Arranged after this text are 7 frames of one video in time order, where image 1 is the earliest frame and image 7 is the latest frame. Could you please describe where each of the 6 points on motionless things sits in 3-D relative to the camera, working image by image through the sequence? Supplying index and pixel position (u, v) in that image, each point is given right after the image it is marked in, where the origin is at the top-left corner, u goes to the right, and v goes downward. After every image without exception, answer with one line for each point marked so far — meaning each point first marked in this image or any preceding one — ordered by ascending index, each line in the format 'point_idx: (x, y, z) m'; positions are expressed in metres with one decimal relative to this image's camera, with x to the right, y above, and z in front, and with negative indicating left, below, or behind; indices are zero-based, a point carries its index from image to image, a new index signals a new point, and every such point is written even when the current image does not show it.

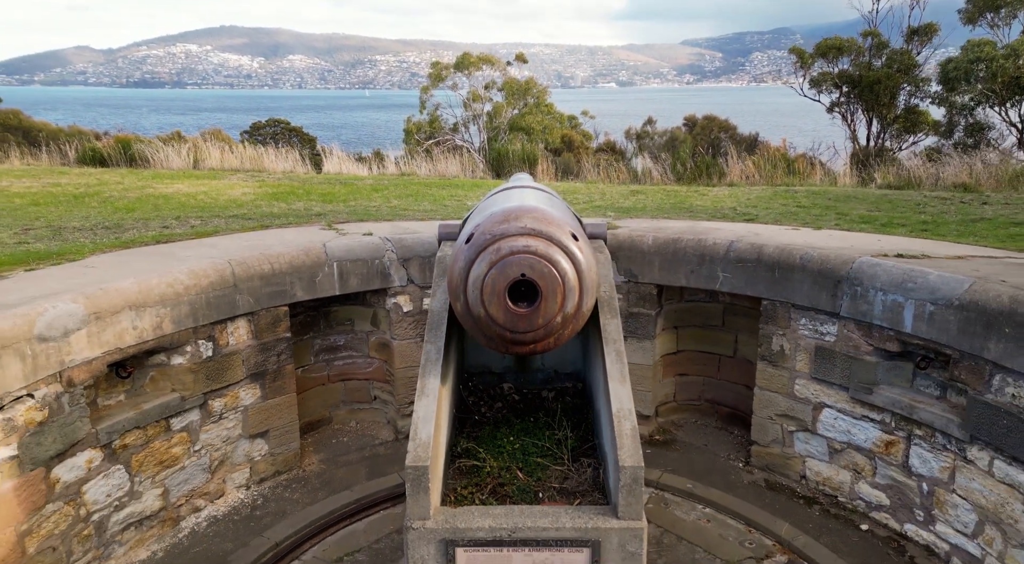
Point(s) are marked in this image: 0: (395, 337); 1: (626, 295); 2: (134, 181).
0: (-0.6, -0.3, +3.6) m
1: (+0.6, -0.1, +3.6) m
2: (-3.9, +1.1, +7.3) m
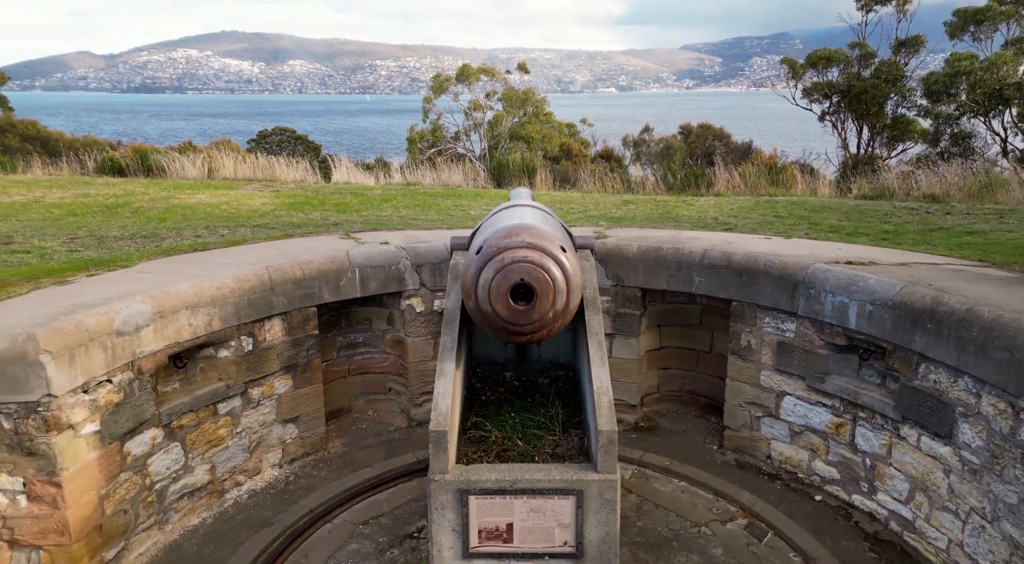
0: (-0.6, -0.3, +4.1) m
1: (+0.6, -0.1, +4.0) m
2: (-3.9, +1.0, +7.8) m
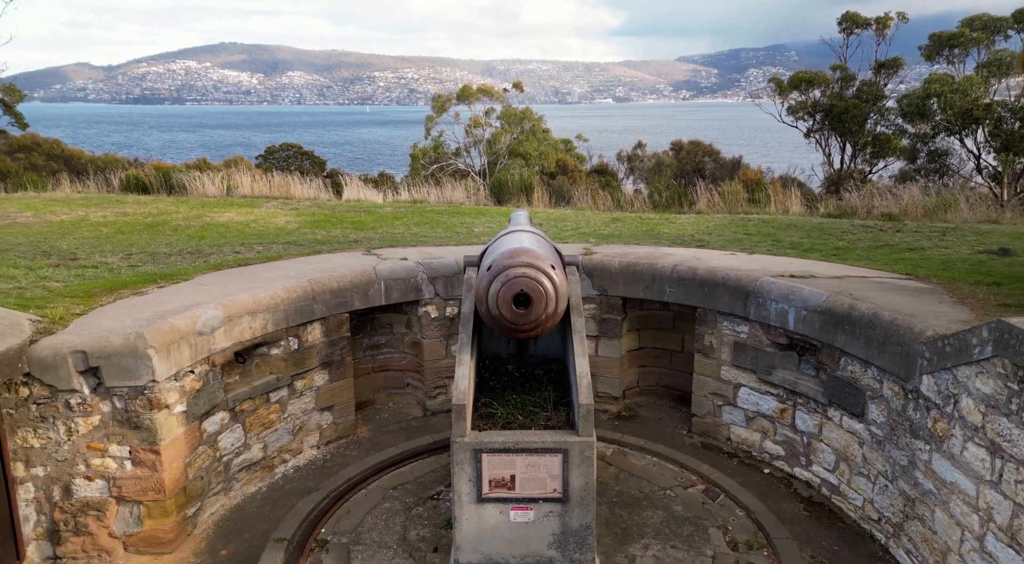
0: (-0.6, -0.4, +4.8) m
1: (+0.6, -0.1, +4.8) m
2: (-3.9, +0.9, +8.5) m
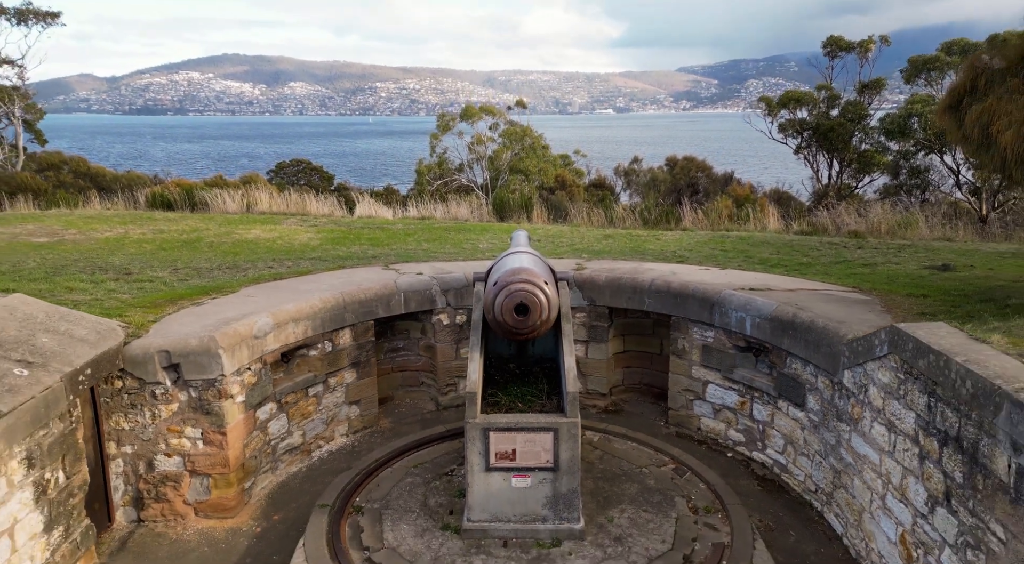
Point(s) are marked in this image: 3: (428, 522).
0: (-0.6, -0.5, +5.5) m
1: (+0.6, -0.2, +5.5) m
2: (-3.9, +0.7, +9.3) m
3: (-0.5, -1.3, +3.9) m
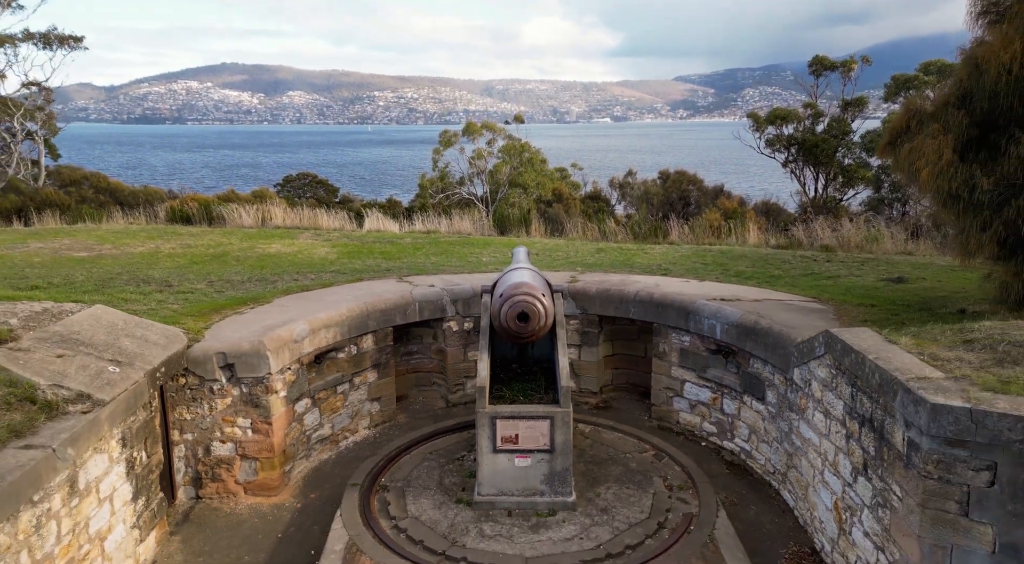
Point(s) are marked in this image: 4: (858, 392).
0: (-0.6, -0.6, +6.2) m
1: (+0.6, -0.3, +6.2) m
2: (-3.9, +0.6, +10.0) m
3: (-0.4, -1.4, +4.6) m
4: (+1.8, -0.6, +3.7) m
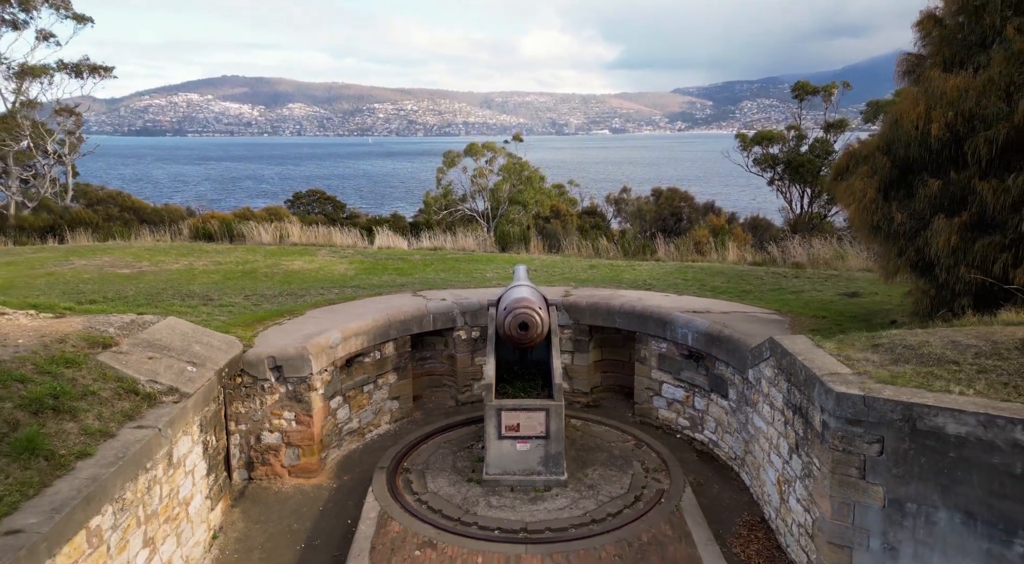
0: (-0.6, -0.7, +7.2) m
1: (+0.6, -0.5, +7.2) m
2: (-3.9, +0.4, +10.9) m
3: (-0.4, -1.5, +5.5) m
4: (+1.9, -0.7, +4.6) m
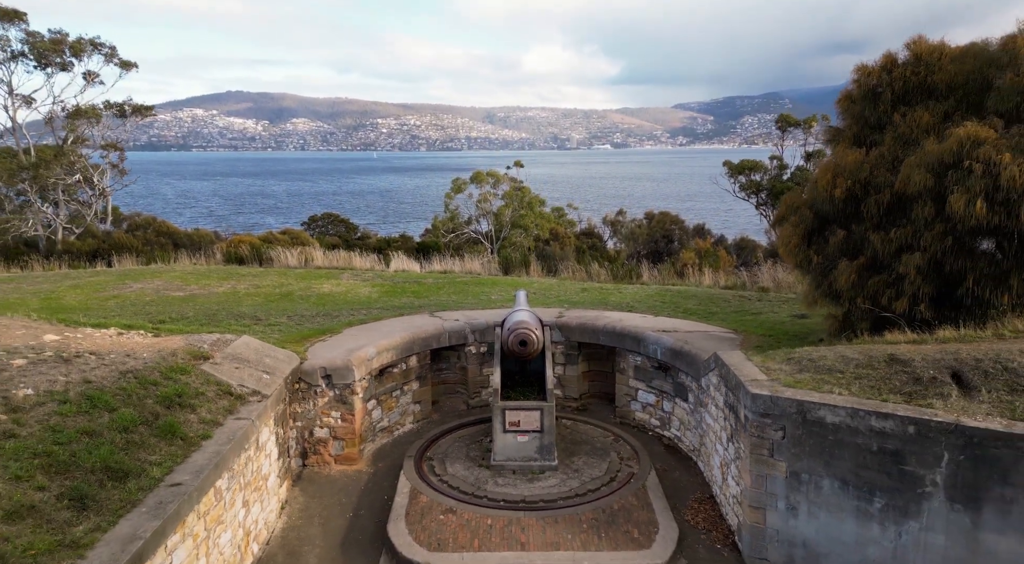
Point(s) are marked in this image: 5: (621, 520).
0: (-0.5, -1.0, +8.6) m
1: (+0.7, -0.8, +8.6) m
2: (-3.9, 0.0, +12.4) m
3: (-0.4, -1.8, +6.9) m
4: (+1.9, -0.9, +6.1) m
5: (+0.9, -2.0, +6.0) m
